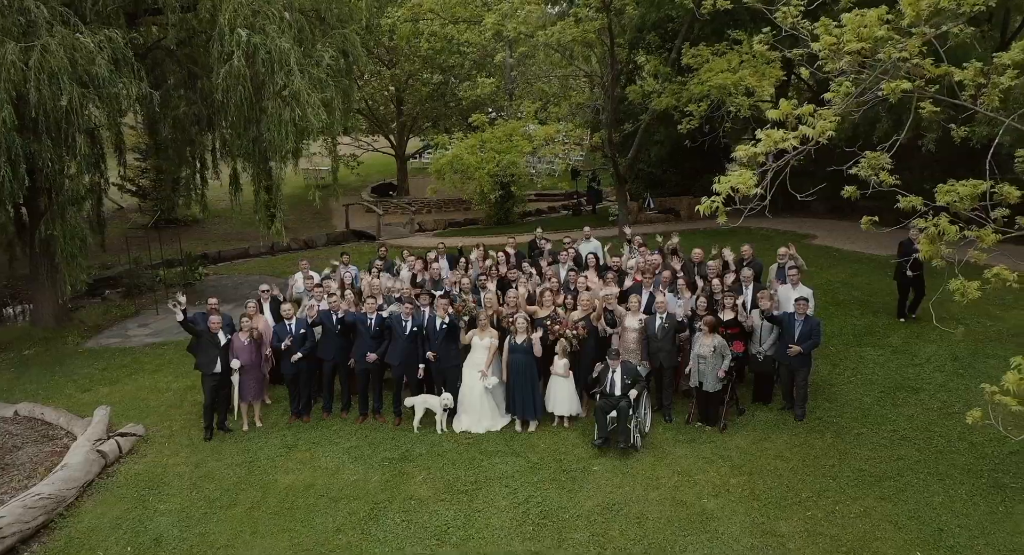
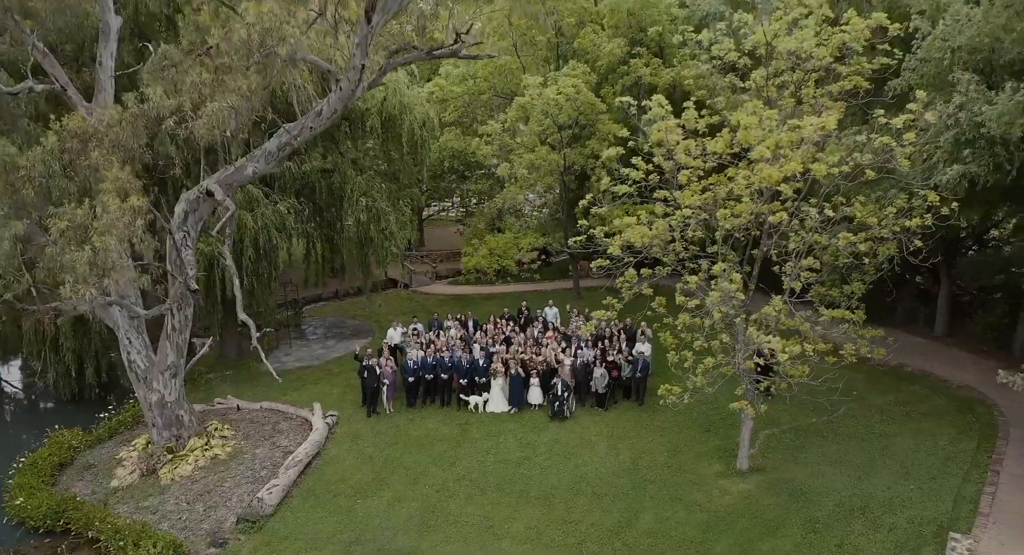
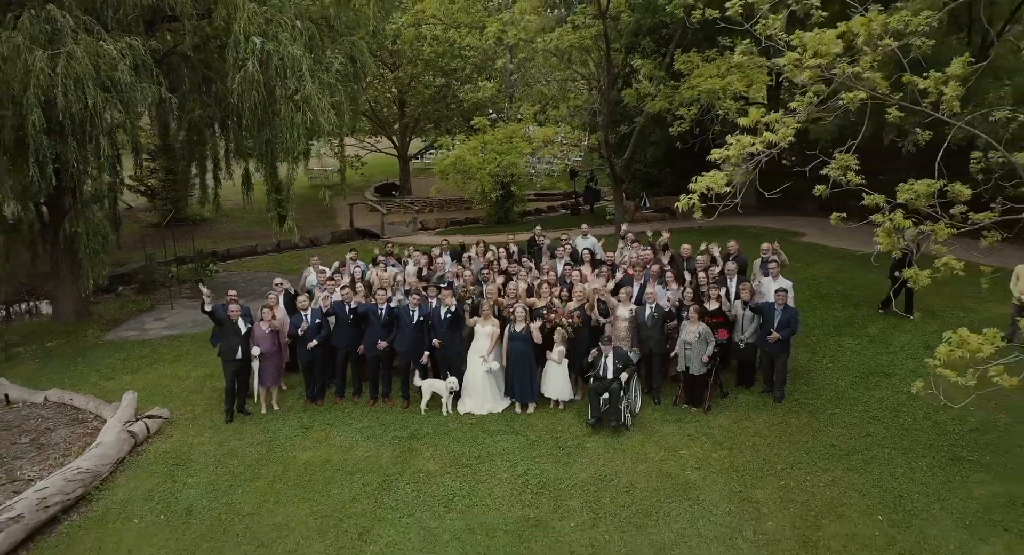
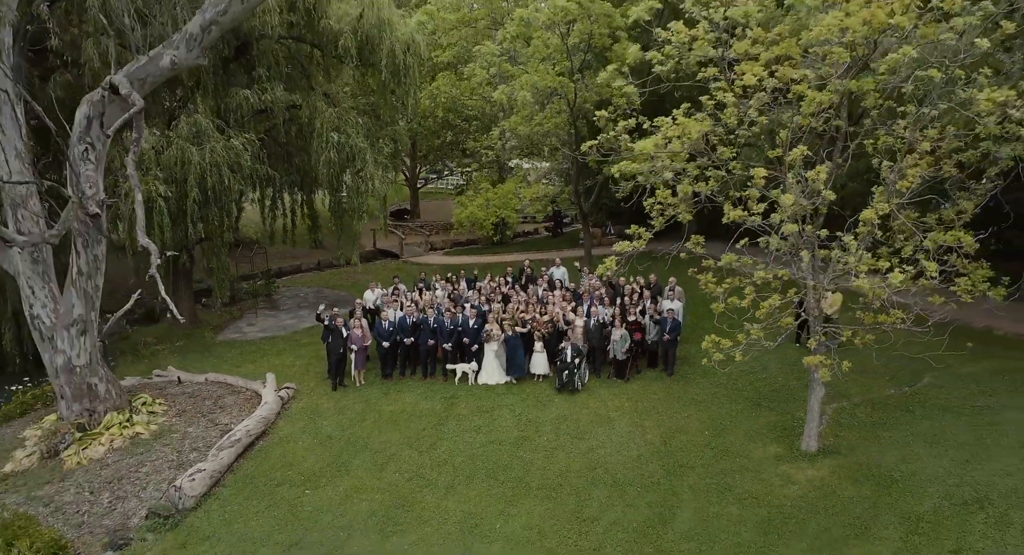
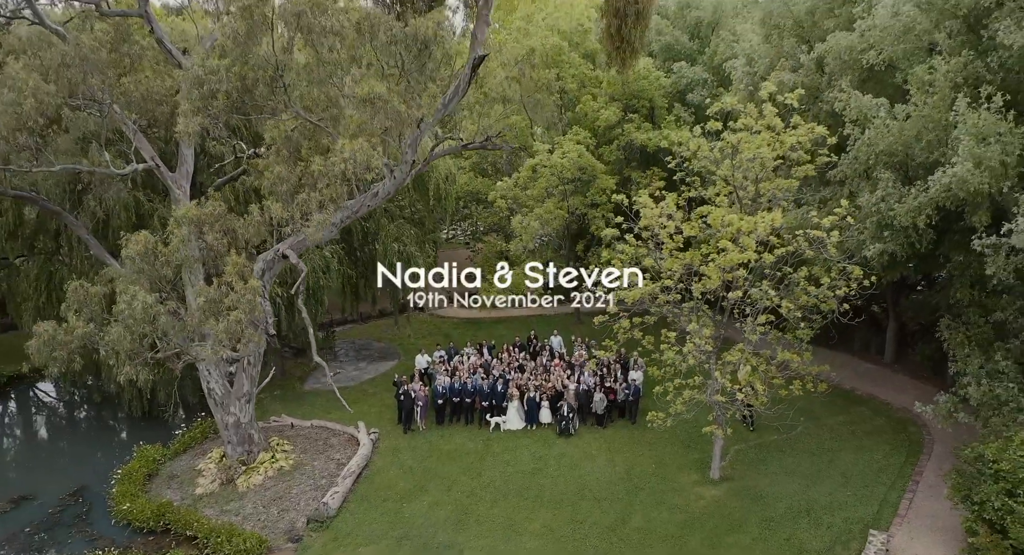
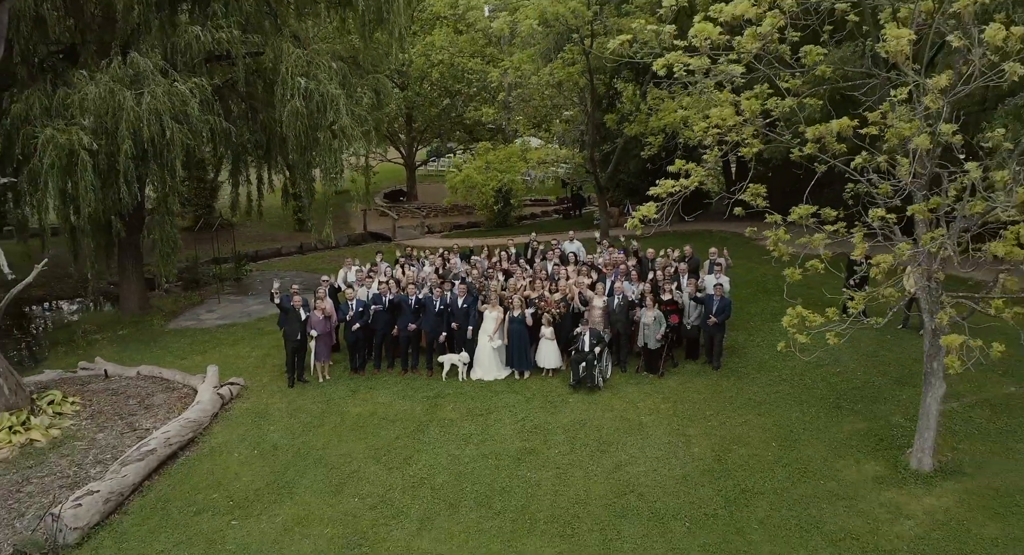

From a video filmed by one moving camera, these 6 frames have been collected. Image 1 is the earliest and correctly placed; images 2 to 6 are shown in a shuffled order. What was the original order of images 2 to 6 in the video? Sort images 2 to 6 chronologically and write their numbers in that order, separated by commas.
3, 6, 4, 2, 5
